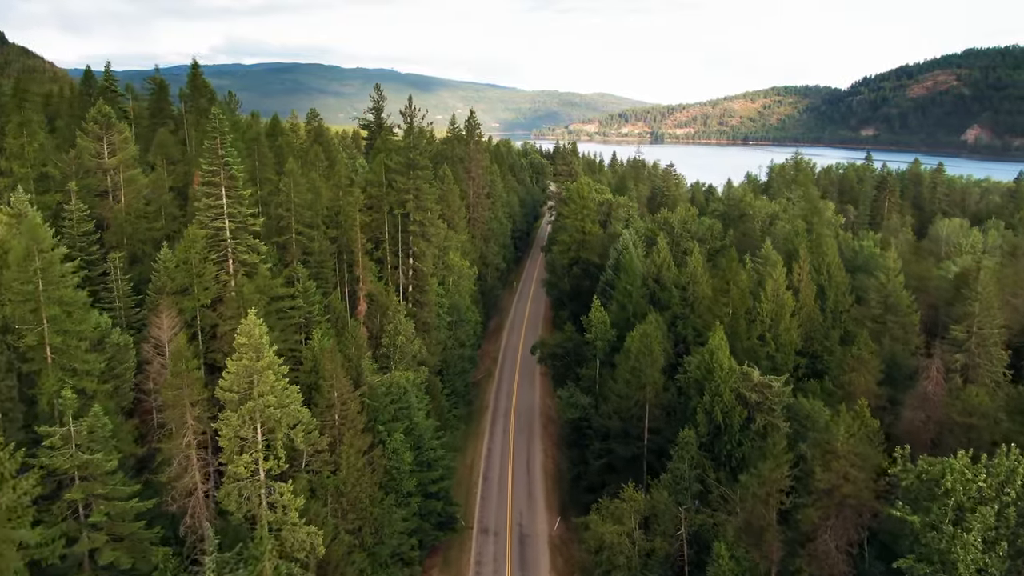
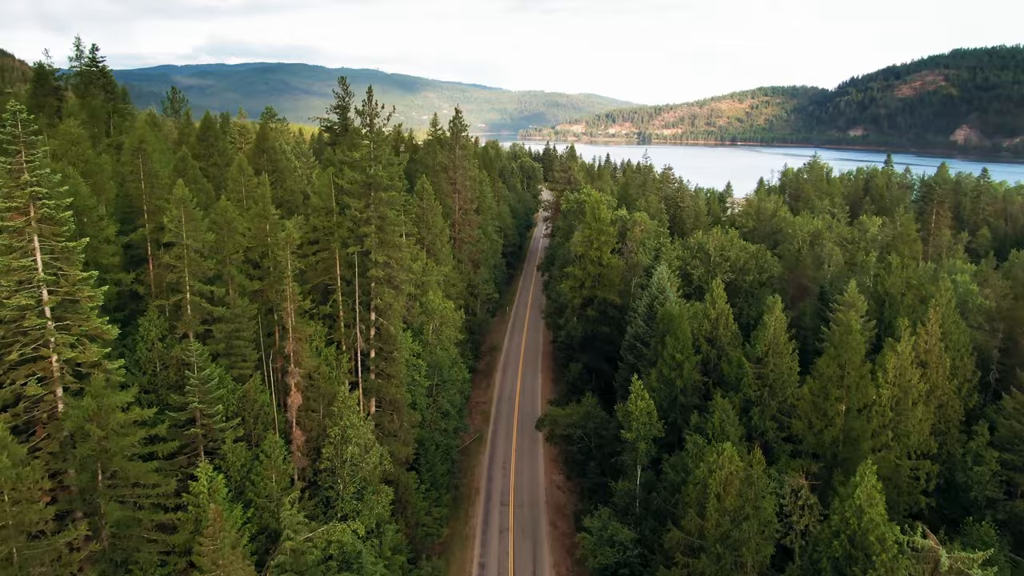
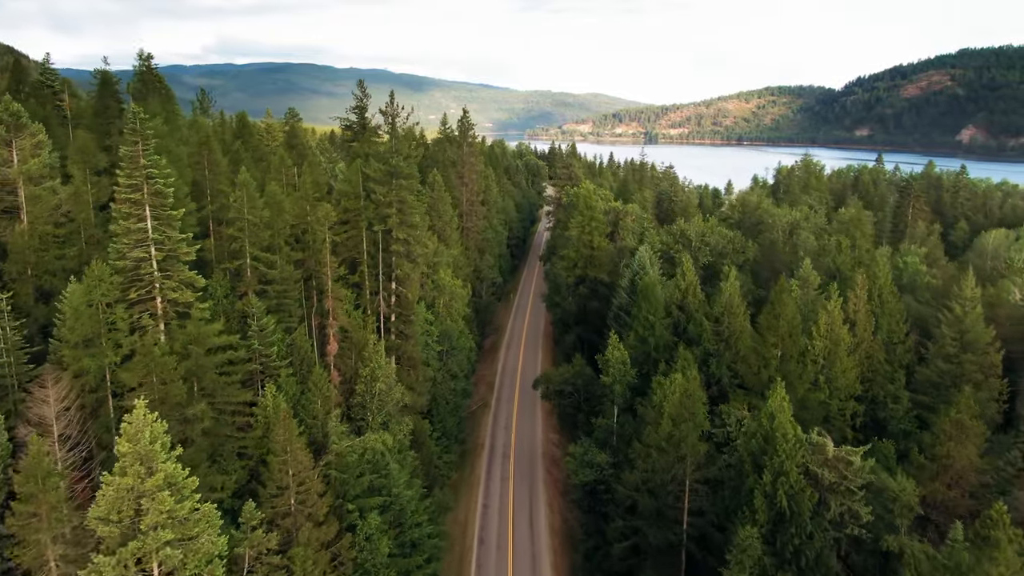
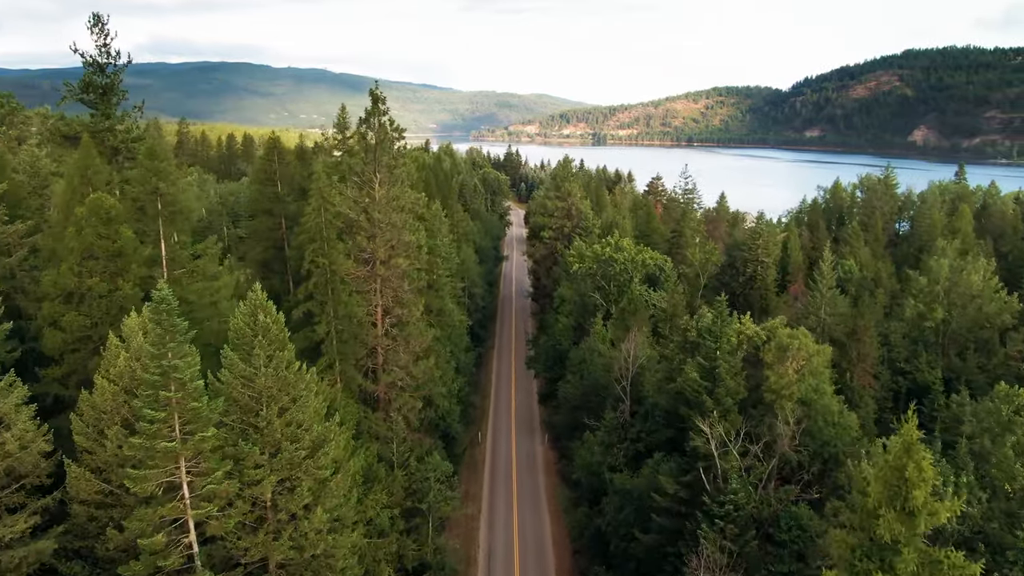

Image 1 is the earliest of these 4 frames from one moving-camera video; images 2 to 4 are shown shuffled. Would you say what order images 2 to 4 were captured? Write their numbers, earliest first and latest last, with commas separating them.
3, 2, 4
